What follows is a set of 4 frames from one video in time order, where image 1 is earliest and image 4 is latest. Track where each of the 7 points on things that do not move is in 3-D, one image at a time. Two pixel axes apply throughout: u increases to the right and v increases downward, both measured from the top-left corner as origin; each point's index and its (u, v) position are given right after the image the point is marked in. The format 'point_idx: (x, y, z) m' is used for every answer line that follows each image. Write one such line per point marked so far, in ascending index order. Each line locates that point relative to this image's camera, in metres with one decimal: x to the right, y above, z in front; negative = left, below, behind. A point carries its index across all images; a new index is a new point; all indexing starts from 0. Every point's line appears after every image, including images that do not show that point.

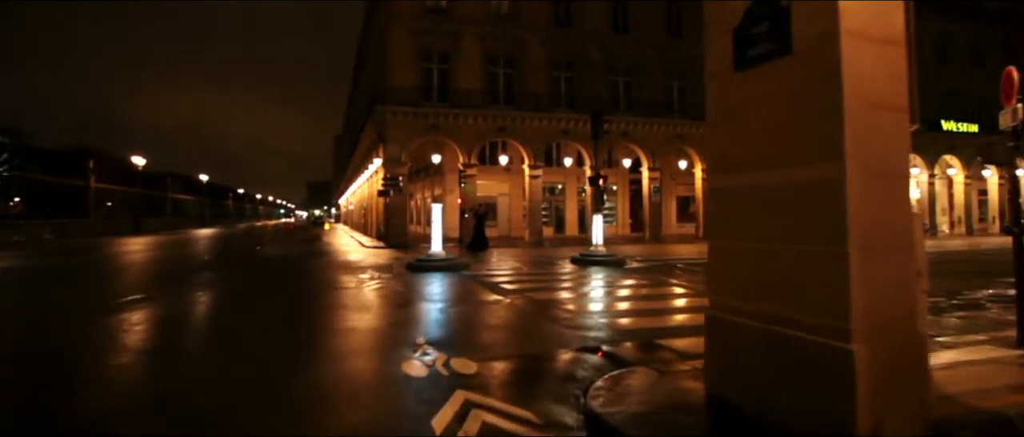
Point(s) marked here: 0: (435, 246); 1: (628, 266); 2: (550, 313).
0: (-1.8, -0.7, +14.8) m
1: (+2.8, -1.1, +15.5) m
2: (+0.5, -1.3, +8.9) m
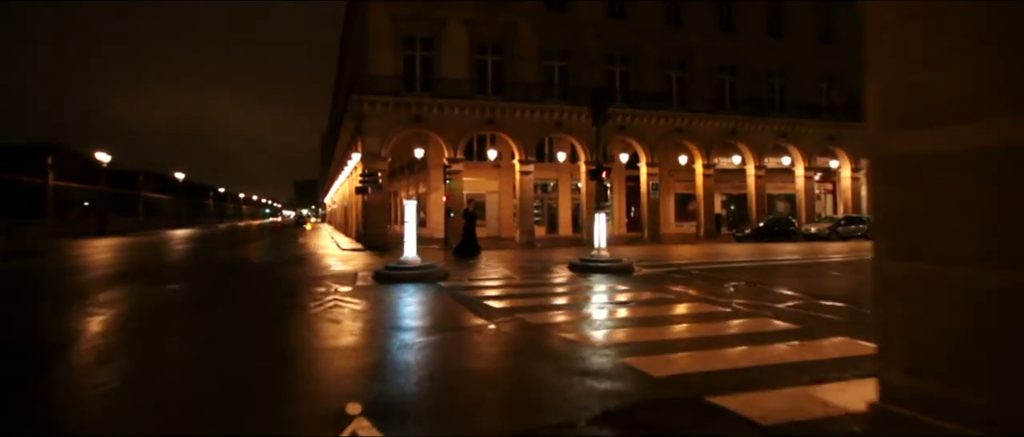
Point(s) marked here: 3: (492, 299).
0: (-2.0, -0.7, +12.6) m
1: (+2.5, -1.1, +13.4) m
2: (+0.4, -1.3, +6.7) m
3: (-0.3, -1.2, +10.0) m
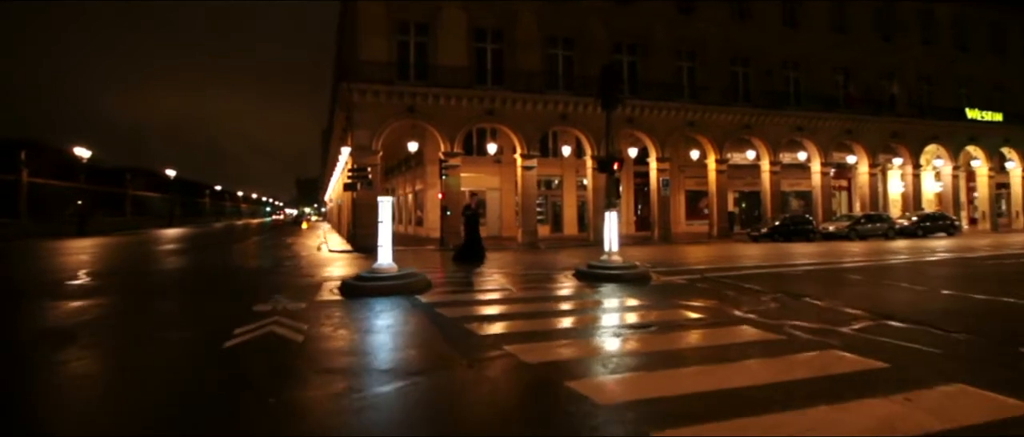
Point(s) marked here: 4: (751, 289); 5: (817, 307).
0: (-2.1, -0.6, +10.8) m
1: (+2.5, -1.1, +11.5) m
2: (+0.3, -1.3, +4.9) m
3: (-0.4, -1.2, +8.1) m
4: (+3.5, -1.1, +9.7) m
5: (+3.8, -1.1, +8.3) m
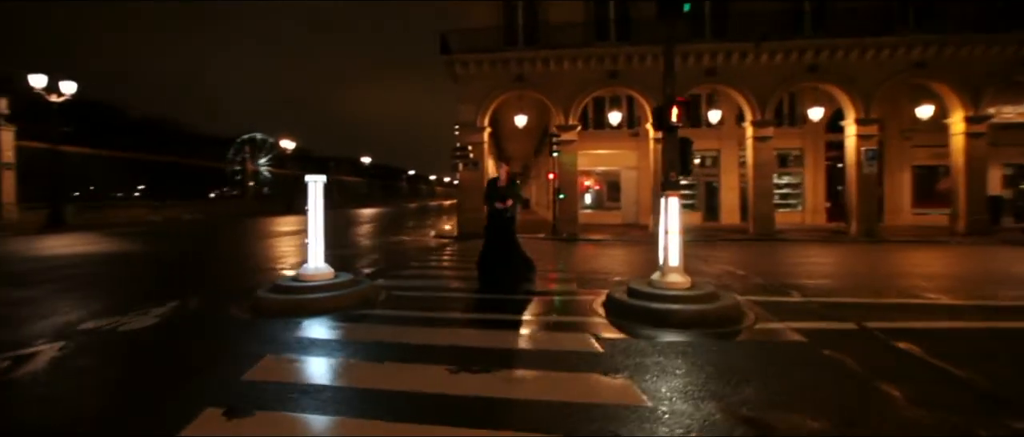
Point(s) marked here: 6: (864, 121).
0: (-2.2, -0.5, +6.9) m
1: (+2.3, -1.0, +6.1) m
2: (-2.0, -1.3, +0.5) m
3: (-1.5, -1.1, +3.9) m
4: (+2.7, -1.0, +4.0) m
5: (+2.5, -1.1, +2.6) m
6: (+11.0, +2.9, +19.8) m
